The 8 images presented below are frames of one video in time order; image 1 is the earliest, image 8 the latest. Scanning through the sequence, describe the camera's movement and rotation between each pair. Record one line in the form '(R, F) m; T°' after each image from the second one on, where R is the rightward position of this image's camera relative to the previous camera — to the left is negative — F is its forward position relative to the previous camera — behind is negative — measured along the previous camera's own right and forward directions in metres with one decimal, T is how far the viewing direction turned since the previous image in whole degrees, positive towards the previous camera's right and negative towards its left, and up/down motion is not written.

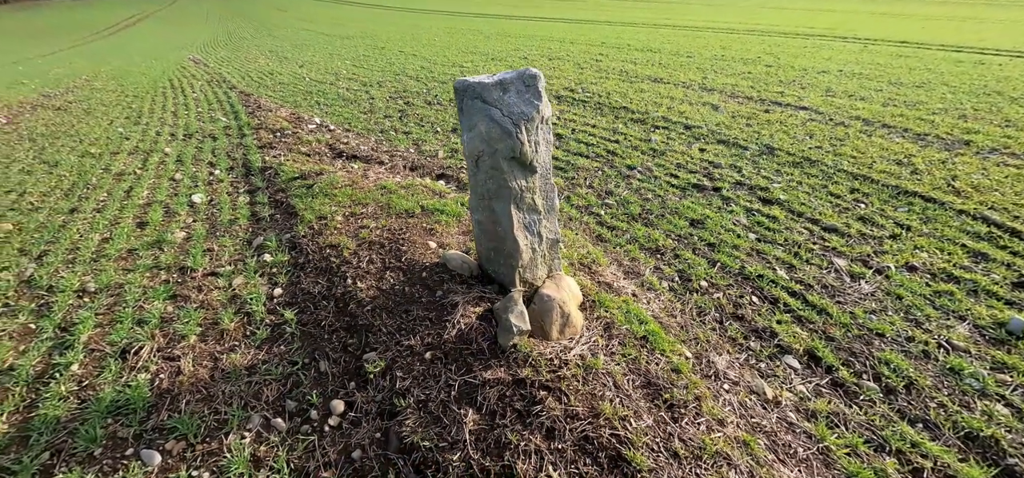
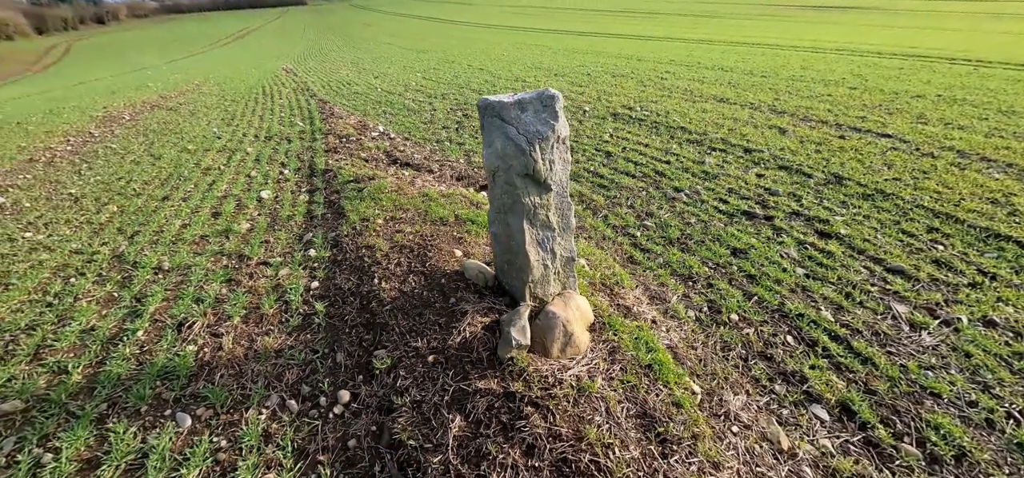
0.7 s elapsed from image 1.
(+0.3, 0.0) m; -8°
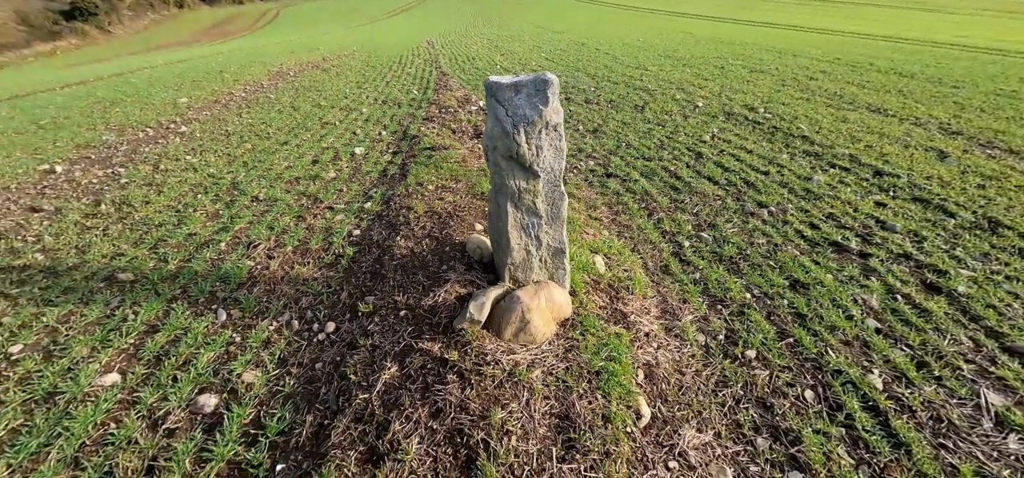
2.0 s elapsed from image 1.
(+0.9, +0.1) m; -14°
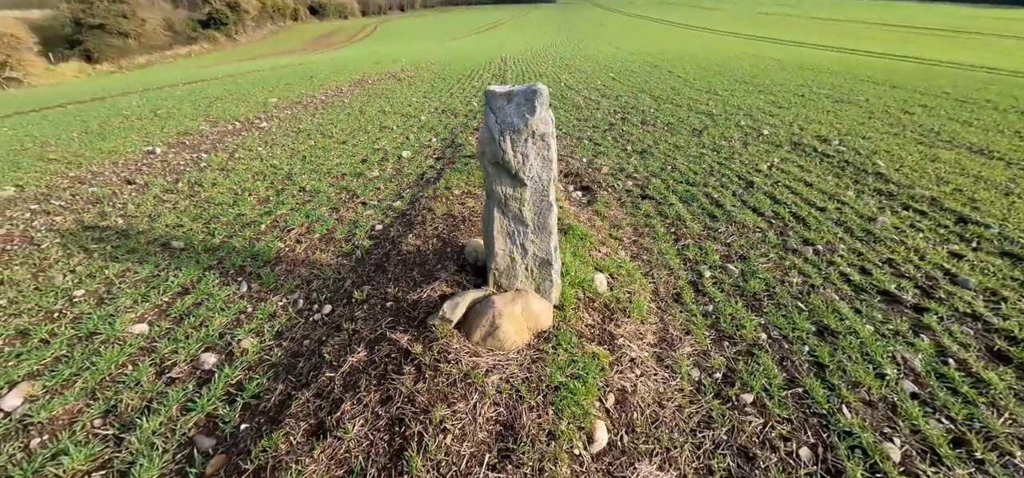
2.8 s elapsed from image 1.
(+0.6, 0.0) m; -8°
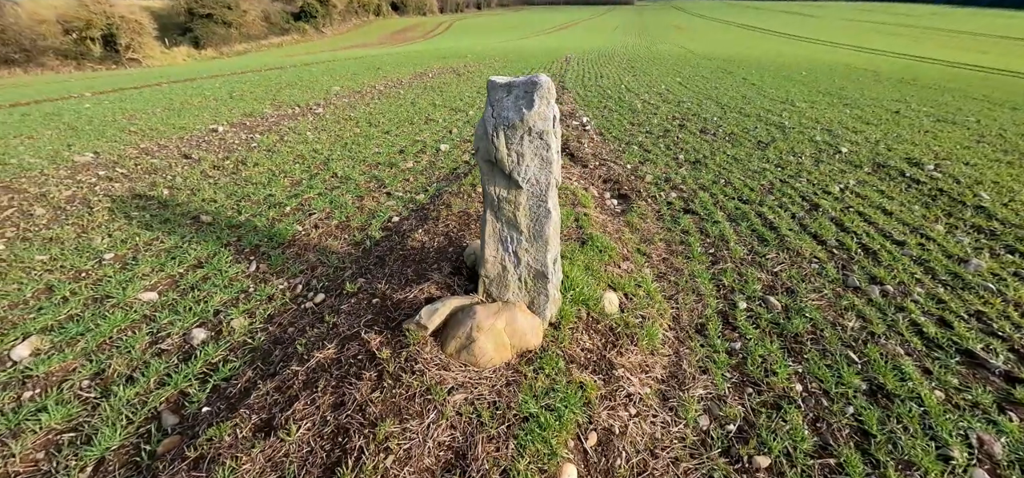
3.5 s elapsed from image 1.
(+0.4, +0.3) m; -7°
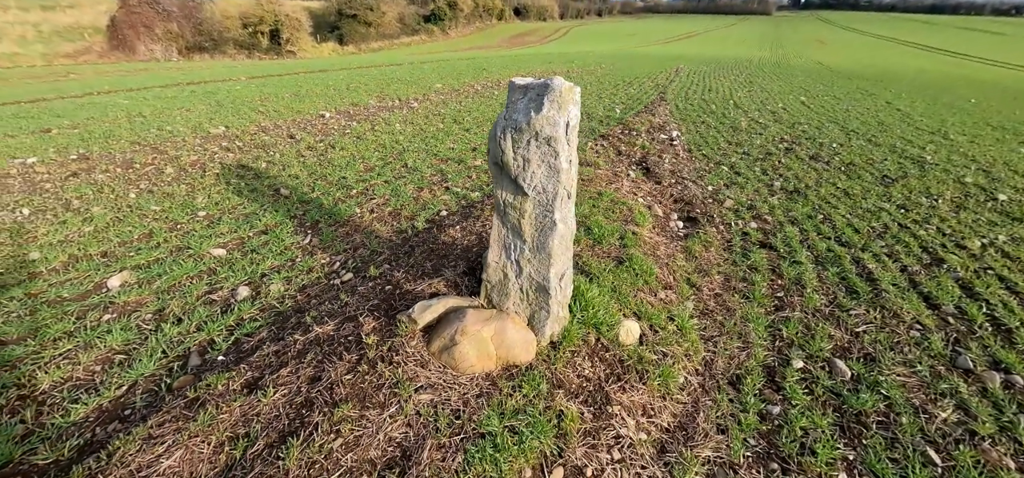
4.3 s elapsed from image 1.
(+0.5, +0.2) m; -12°
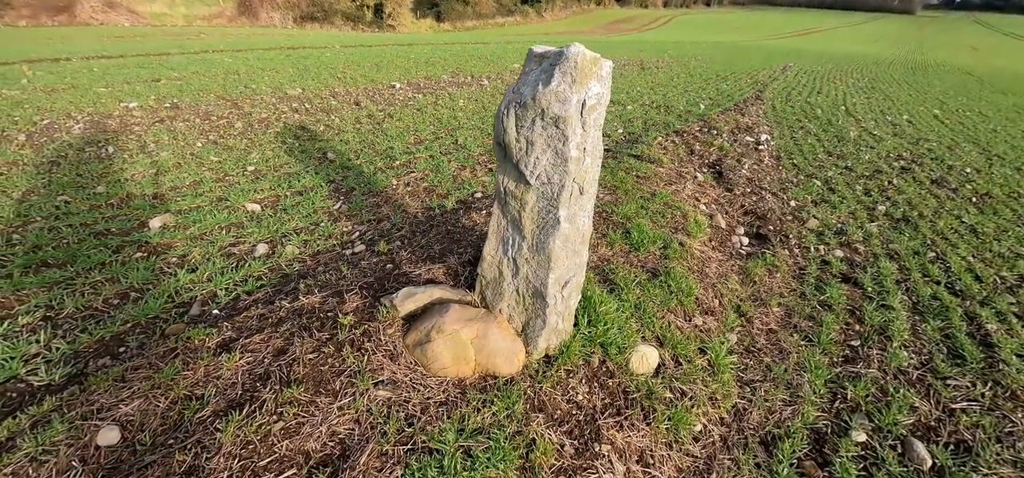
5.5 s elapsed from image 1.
(+0.4, +0.4) m; -9°
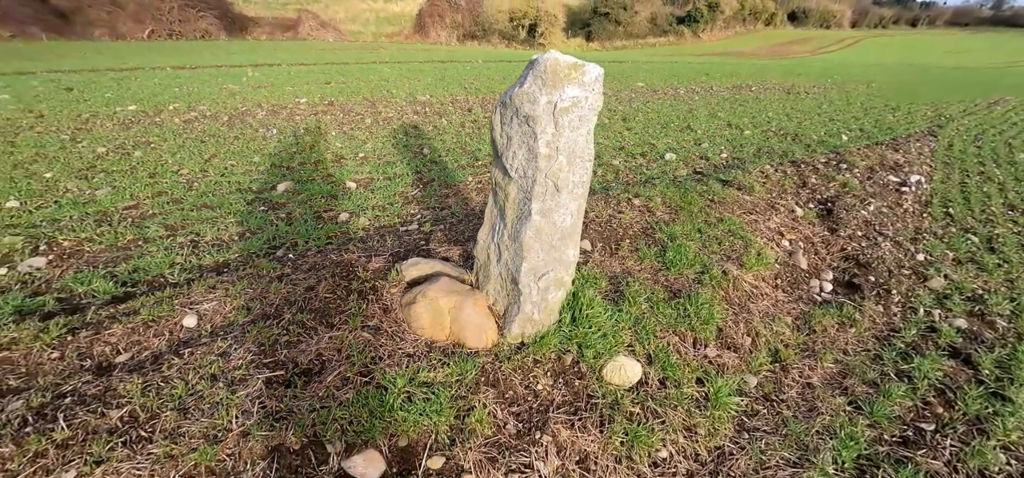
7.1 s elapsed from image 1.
(+0.8, -0.1) m; -16°
